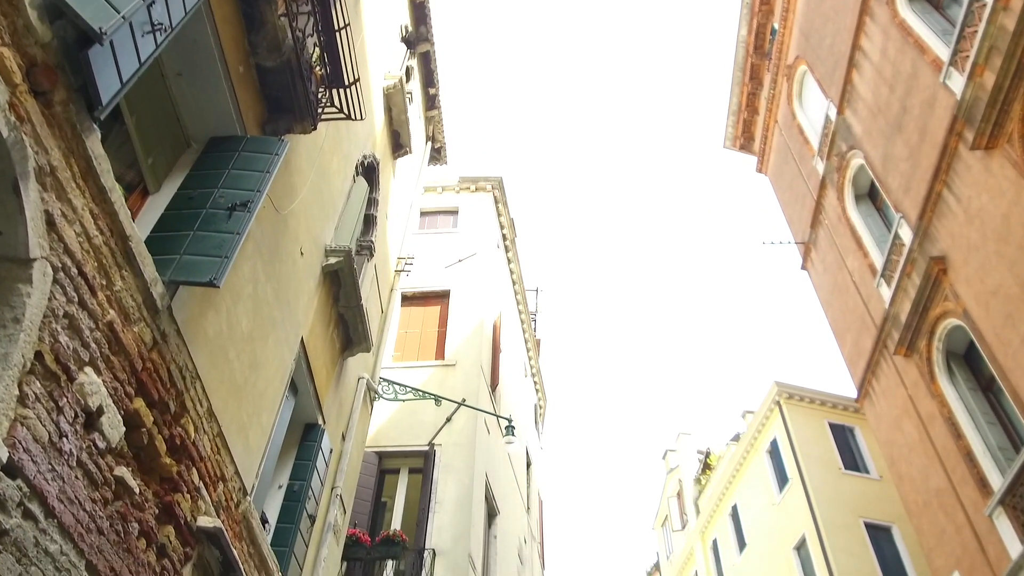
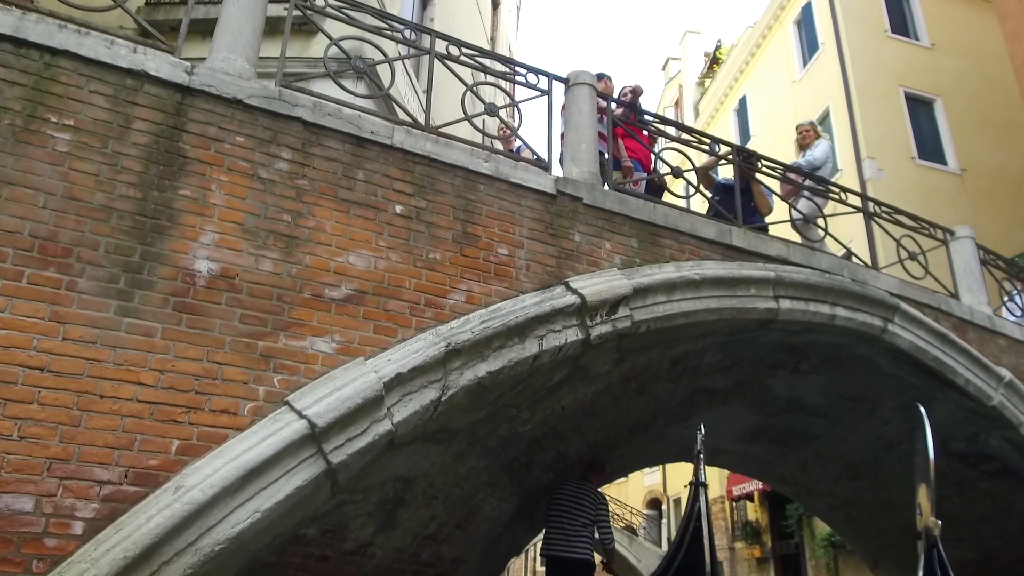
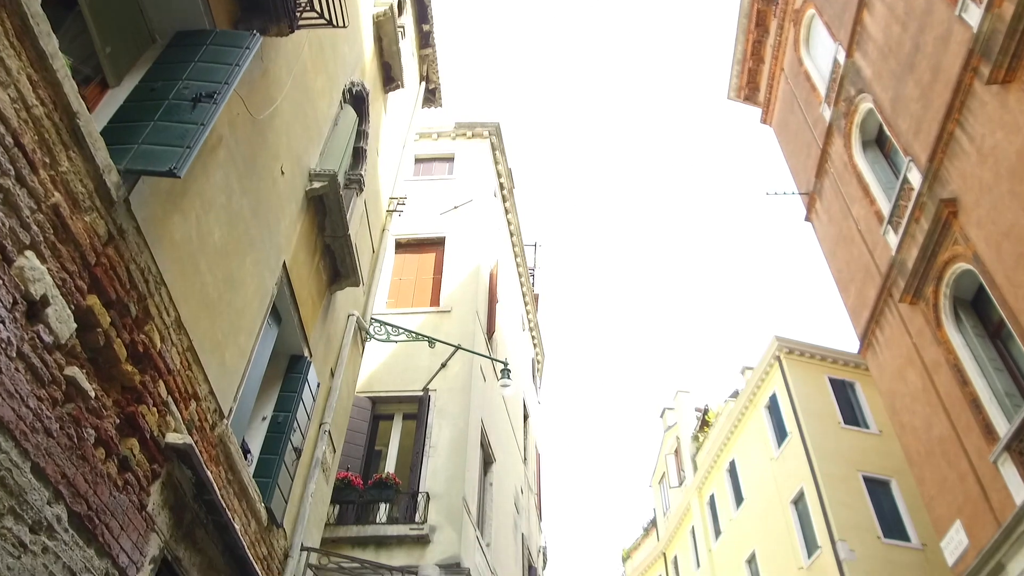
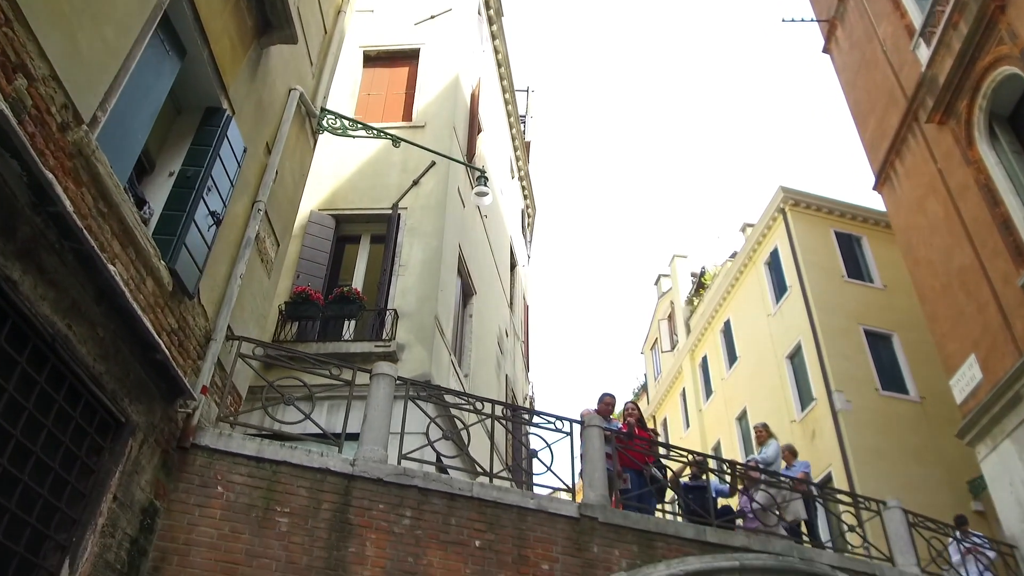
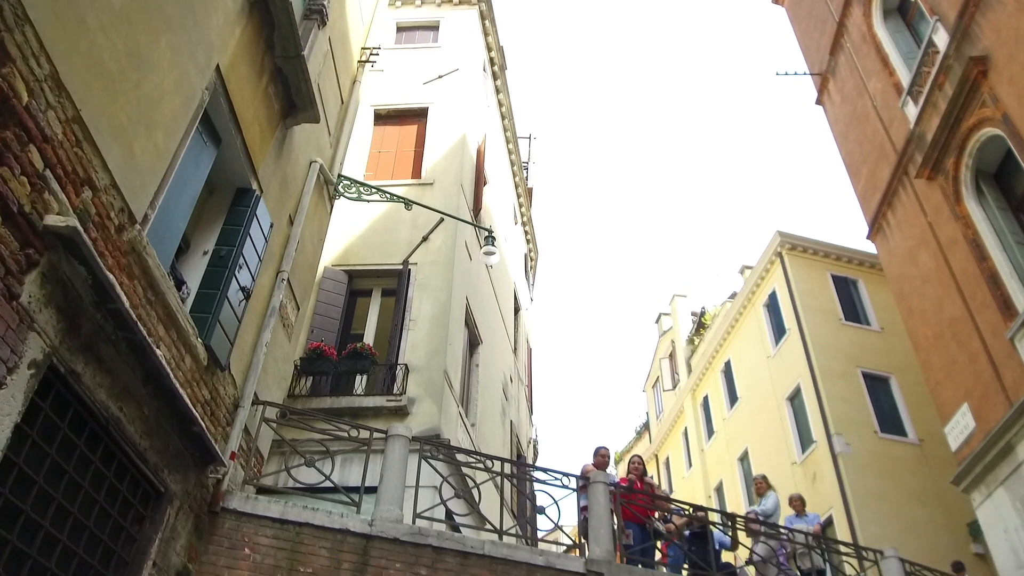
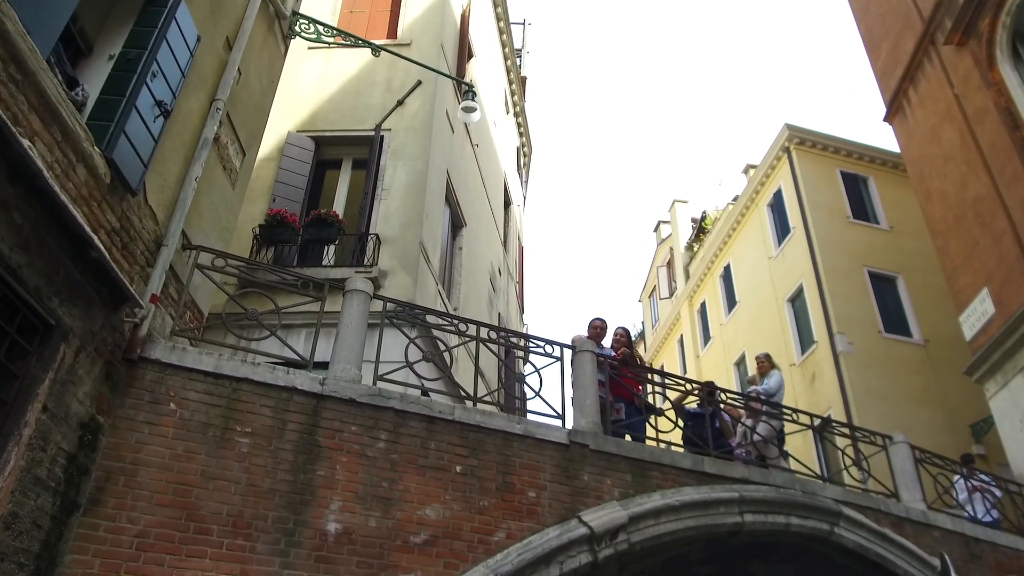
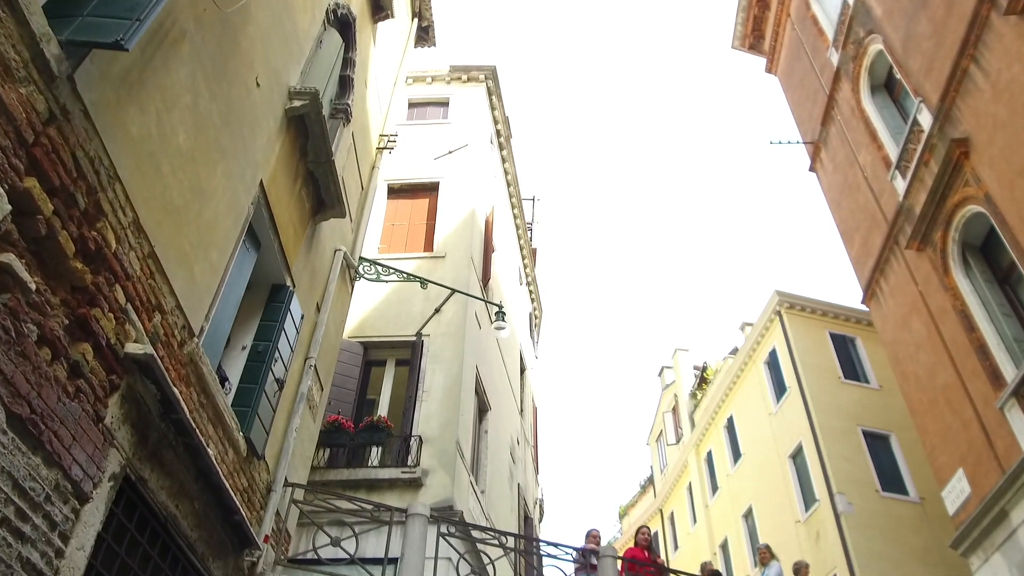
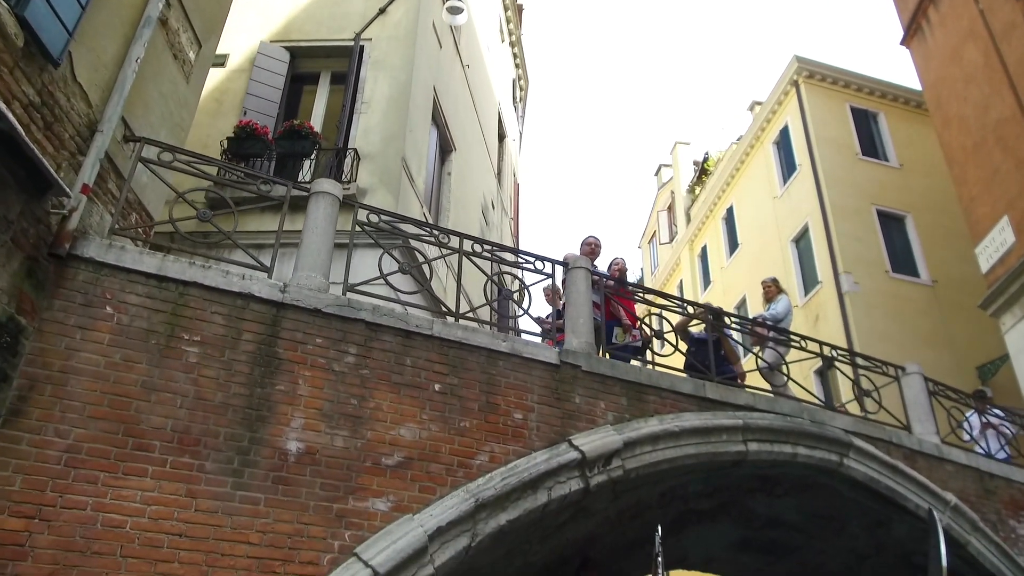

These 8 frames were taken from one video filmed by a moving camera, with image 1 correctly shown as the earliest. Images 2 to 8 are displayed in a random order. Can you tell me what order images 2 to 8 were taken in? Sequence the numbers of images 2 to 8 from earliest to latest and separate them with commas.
3, 7, 5, 4, 6, 8, 2
